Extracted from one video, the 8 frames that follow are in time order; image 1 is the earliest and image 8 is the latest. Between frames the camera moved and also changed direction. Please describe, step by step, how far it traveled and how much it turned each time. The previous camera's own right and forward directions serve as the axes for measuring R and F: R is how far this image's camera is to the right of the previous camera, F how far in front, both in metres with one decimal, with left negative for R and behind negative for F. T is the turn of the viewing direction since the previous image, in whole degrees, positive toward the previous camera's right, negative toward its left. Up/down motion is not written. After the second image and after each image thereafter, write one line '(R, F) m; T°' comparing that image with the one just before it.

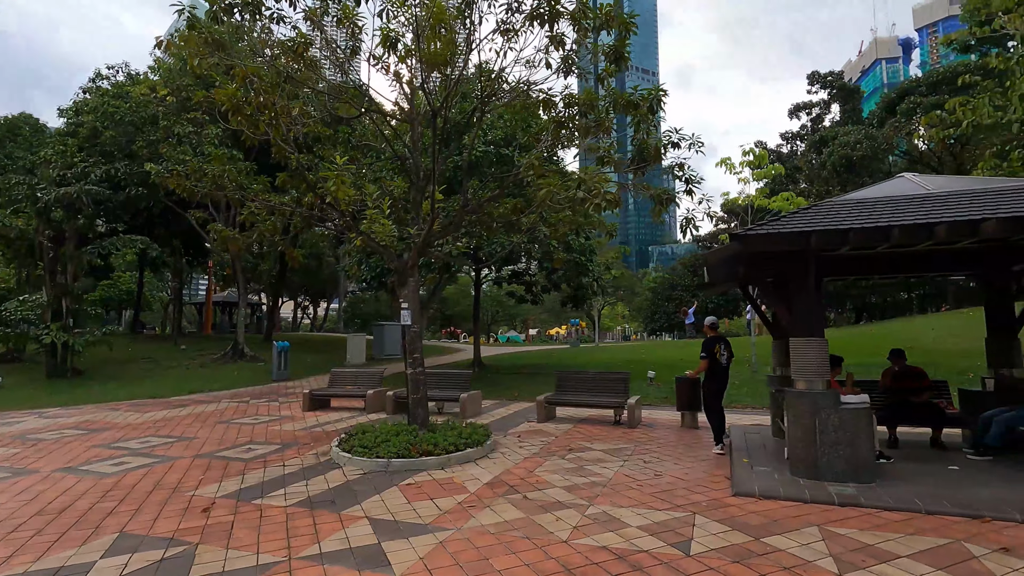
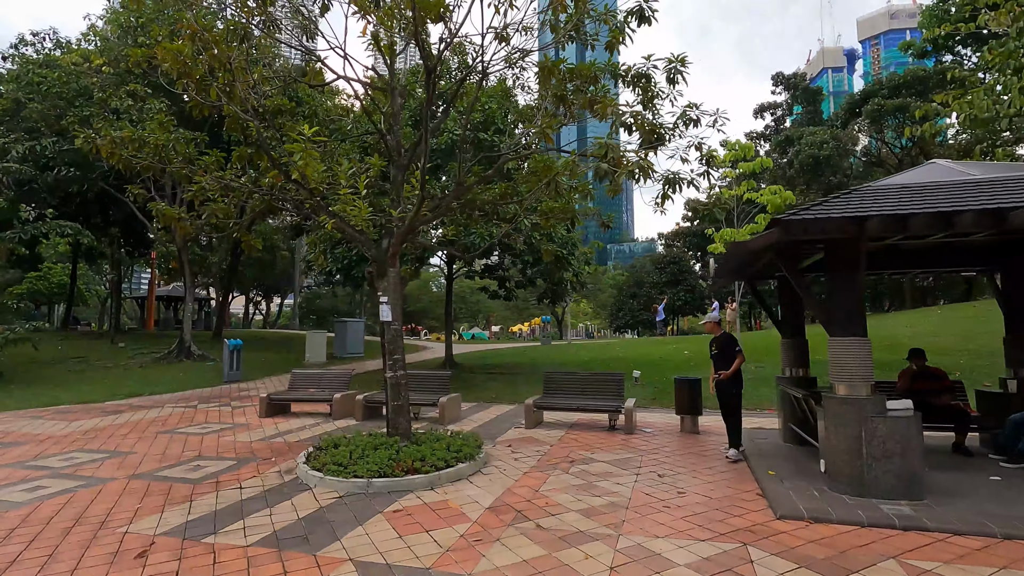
(-0.4, +0.8) m; +4°
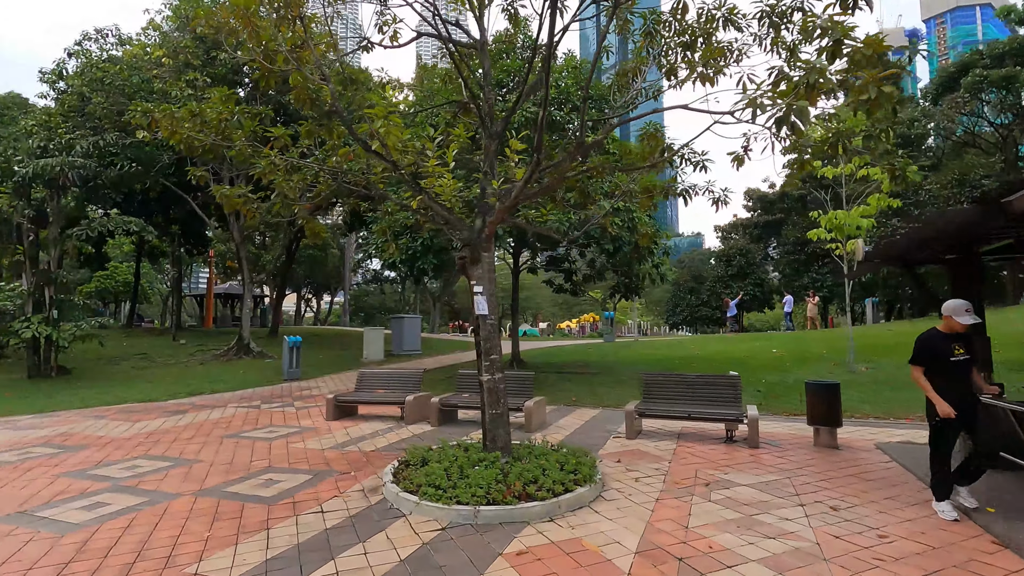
(-0.8, +1.0) m; -4°
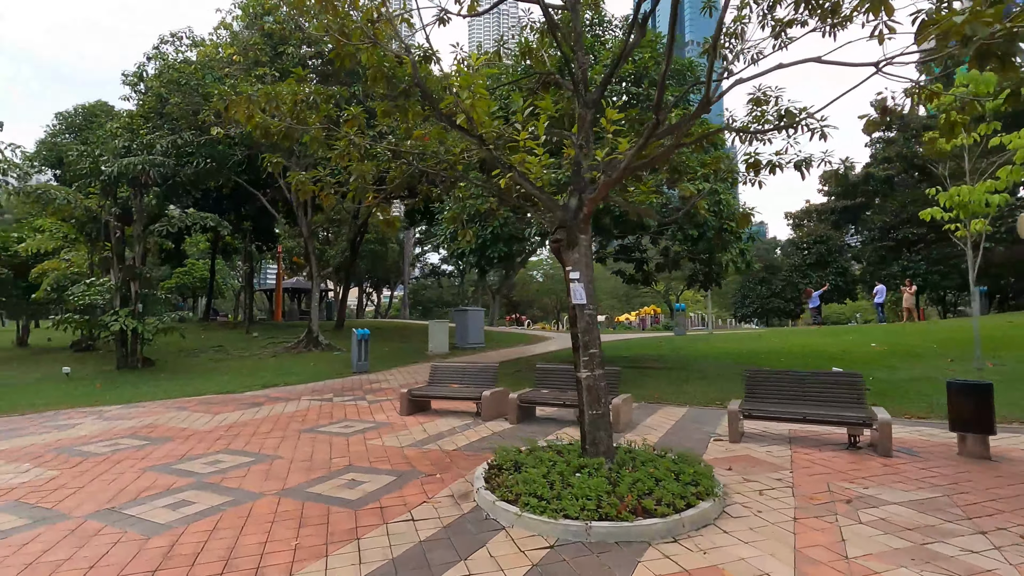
(-0.4, +0.5) m; -6°
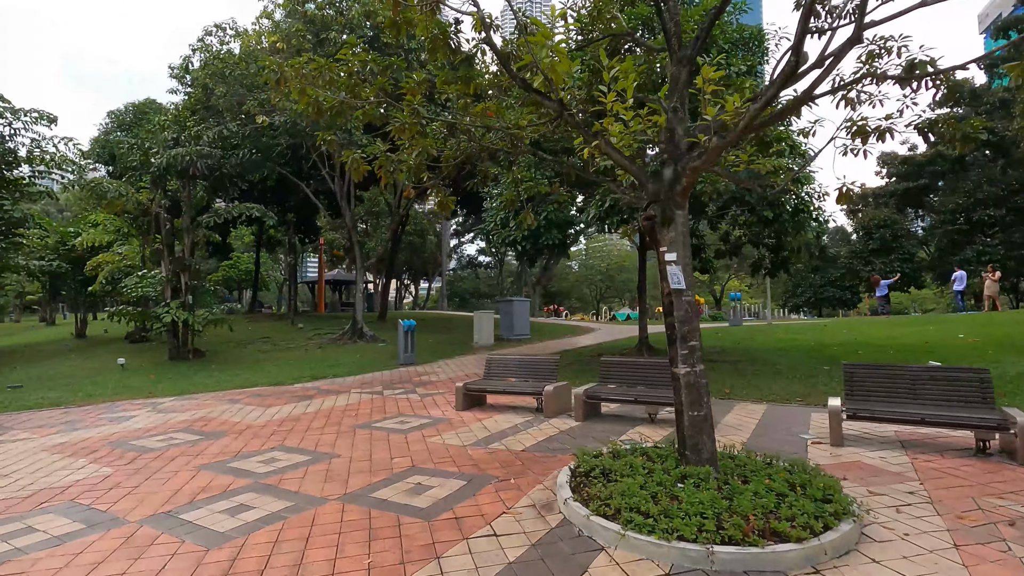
(-0.4, +0.6) m; -4°
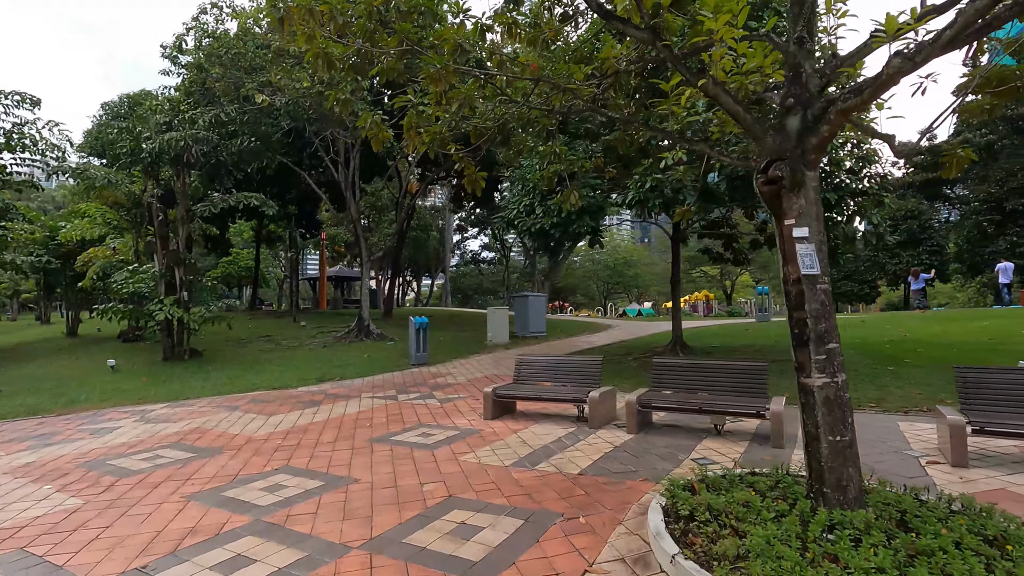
(-0.5, +1.0) m; 0°
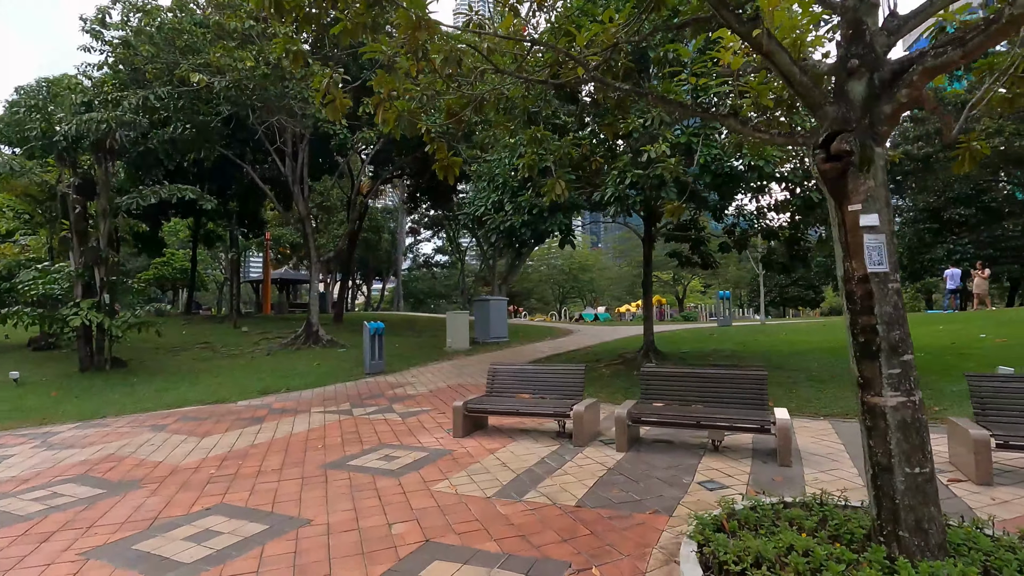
(-0.3, +0.8) m; +5°
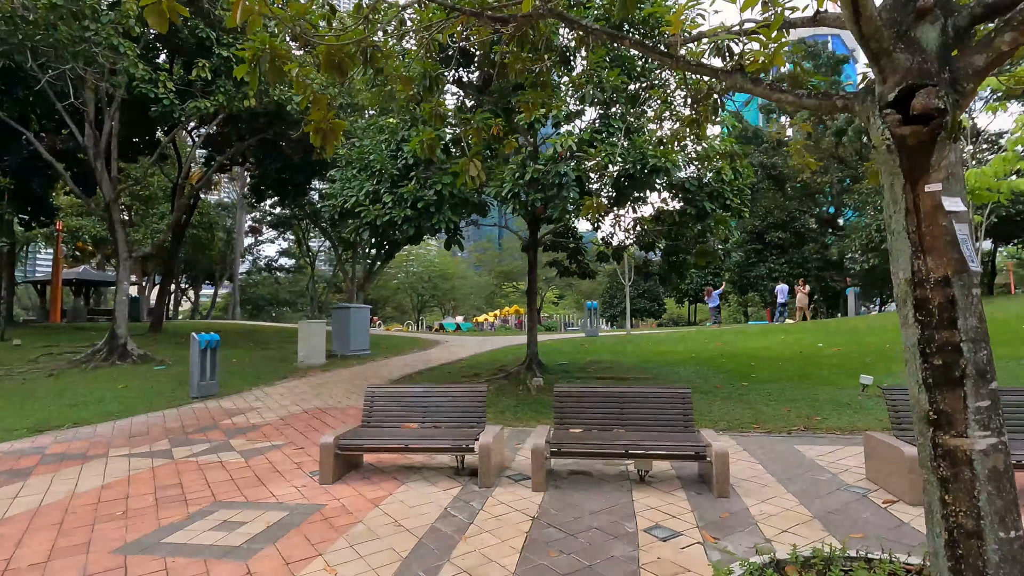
(-0.4, +1.2) m; +16°
